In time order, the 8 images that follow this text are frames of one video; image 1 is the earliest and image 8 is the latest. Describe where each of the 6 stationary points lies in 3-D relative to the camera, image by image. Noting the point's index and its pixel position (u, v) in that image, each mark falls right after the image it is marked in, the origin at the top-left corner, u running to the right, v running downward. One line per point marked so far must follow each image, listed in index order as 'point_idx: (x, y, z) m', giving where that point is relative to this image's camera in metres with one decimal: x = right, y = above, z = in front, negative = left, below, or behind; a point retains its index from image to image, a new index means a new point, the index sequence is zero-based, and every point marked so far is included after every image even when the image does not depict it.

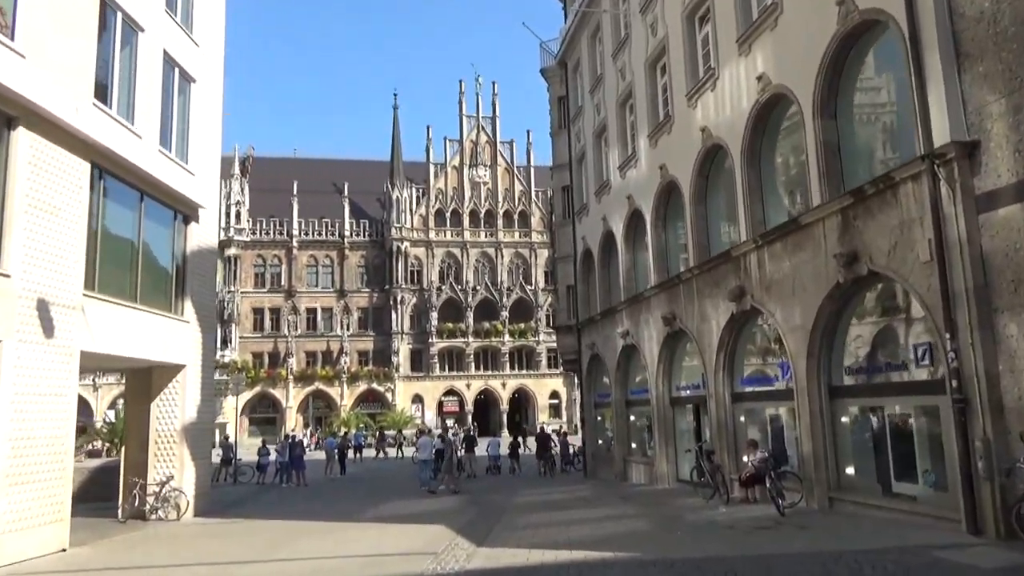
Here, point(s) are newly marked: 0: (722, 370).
0: (+4.8, -1.9, +17.7) m
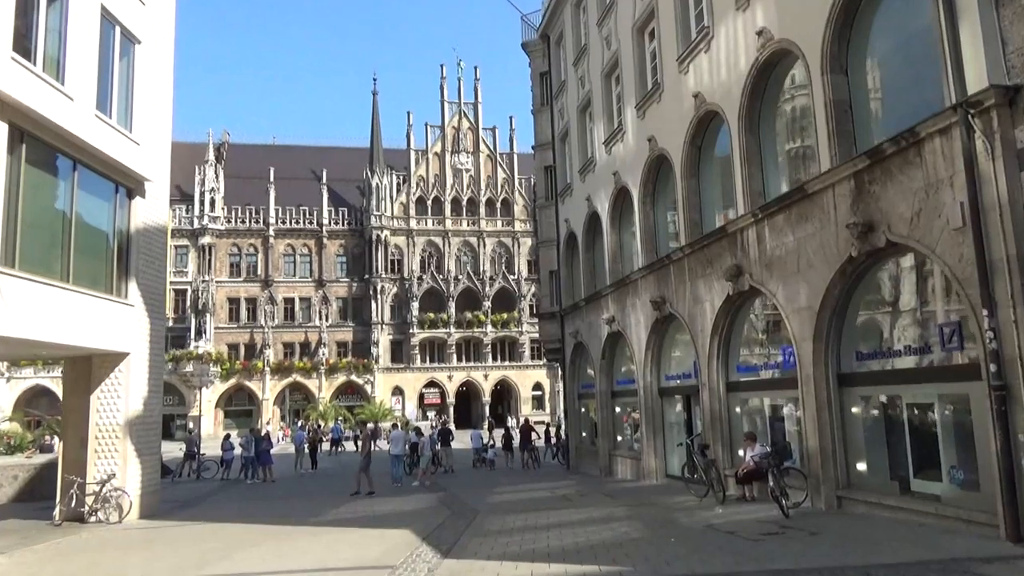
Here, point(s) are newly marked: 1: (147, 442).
0: (+4.3, -1.5, +16.3) m
1: (-8.2, -3.5, +17.4) m
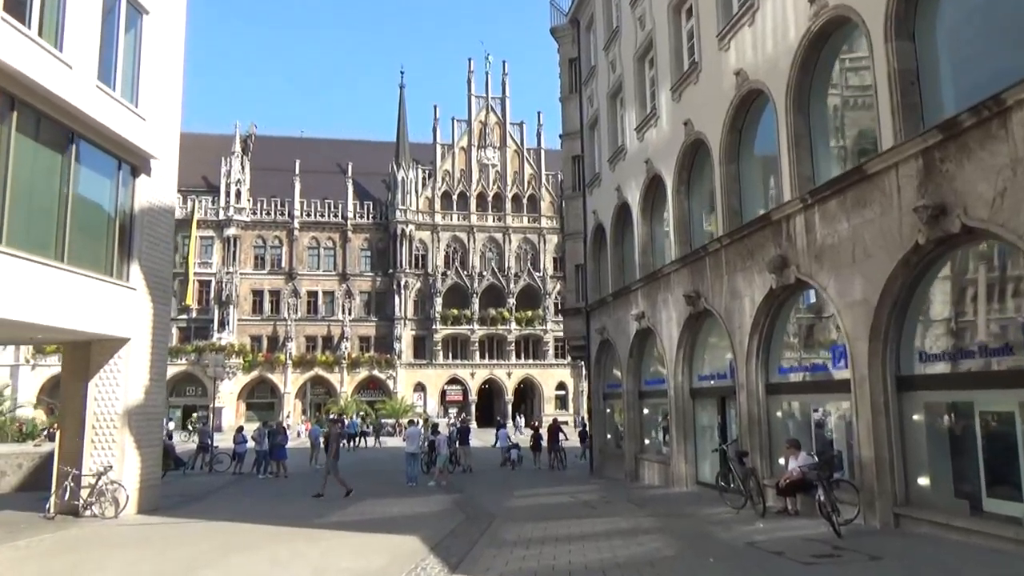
0: (+4.7, -1.3, +15.0) m
1: (-7.8, -3.1, +16.5) m
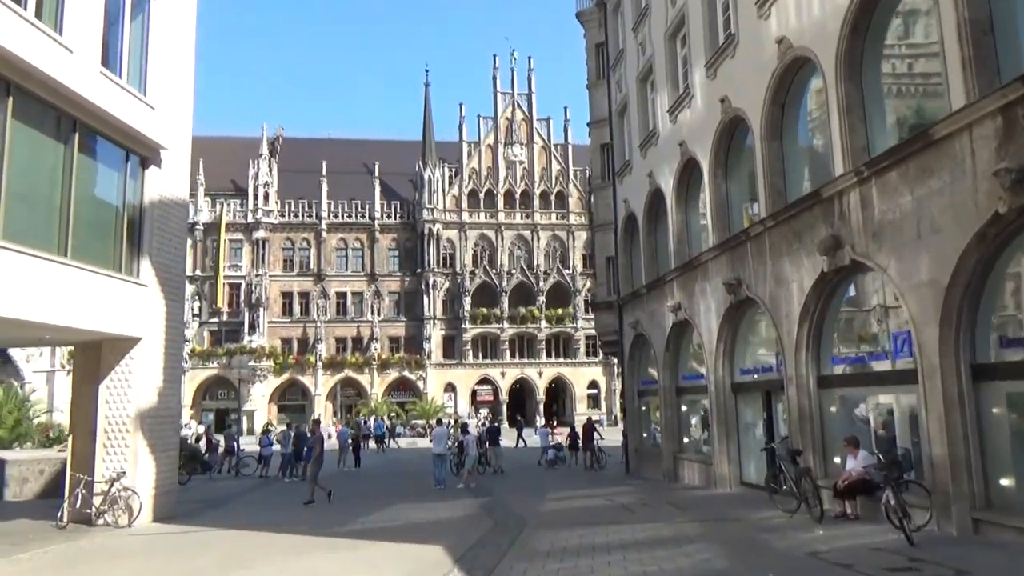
0: (+5.3, -1.1, +13.8) m
1: (-7.2, -3.0, +15.8) m
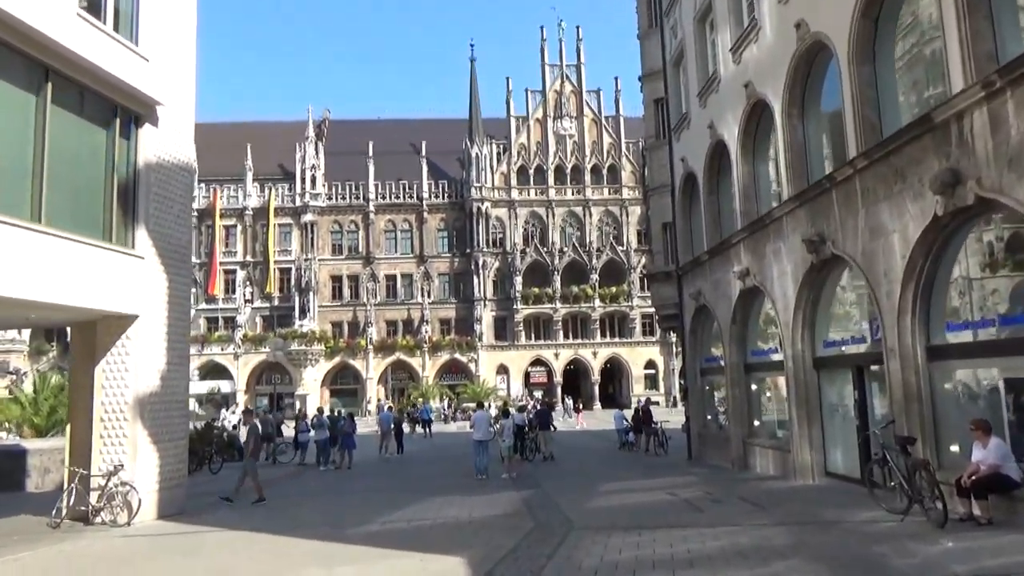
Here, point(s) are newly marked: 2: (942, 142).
0: (+5.8, -0.3, +11.3) m
1: (-6.3, -2.5, +14.2) m
2: (+5.7, +2.0, +10.3) m
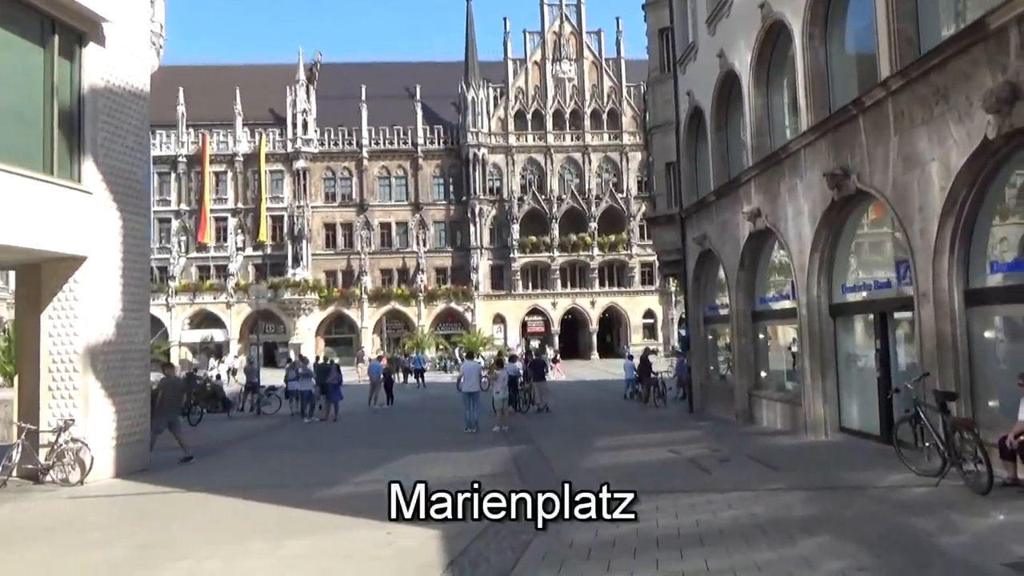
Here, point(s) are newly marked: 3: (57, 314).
0: (+5.7, +0.5, +10.0) m
1: (-6.5, -1.5, +13.0) m
2: (+5.6, +2.7, +8.9) m
3: (-7.2, -0.4, +12.3) m
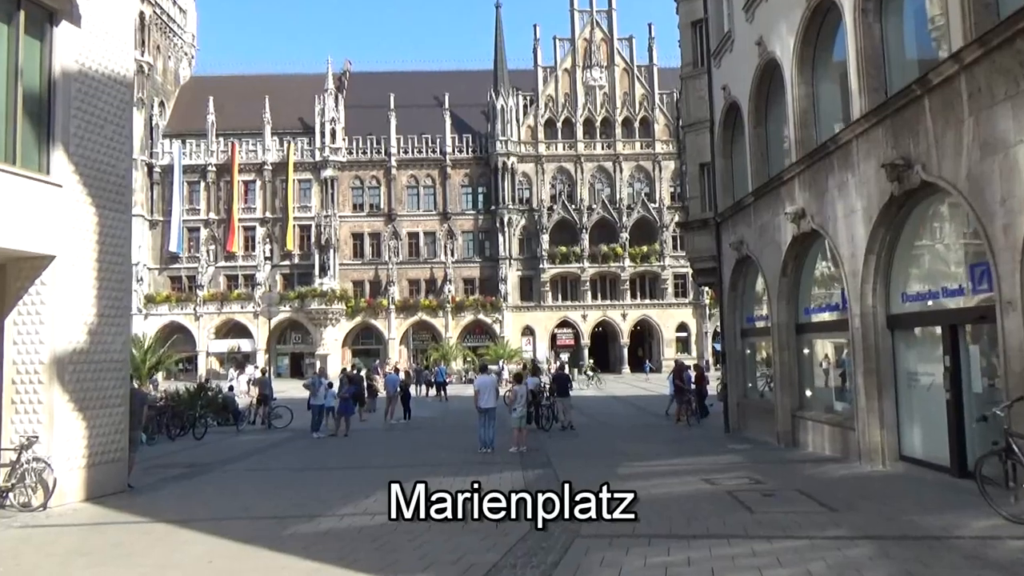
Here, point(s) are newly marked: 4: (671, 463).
0: (+5.7, +0.4, +8.4) m
1: (-6.3, -1.5, +11.8) m
2: (+5.6, +2.7, +7.3) m
3: (-7.0, -0.4, +11.1) m
4: (+2.8, -3.1, +13.7) m
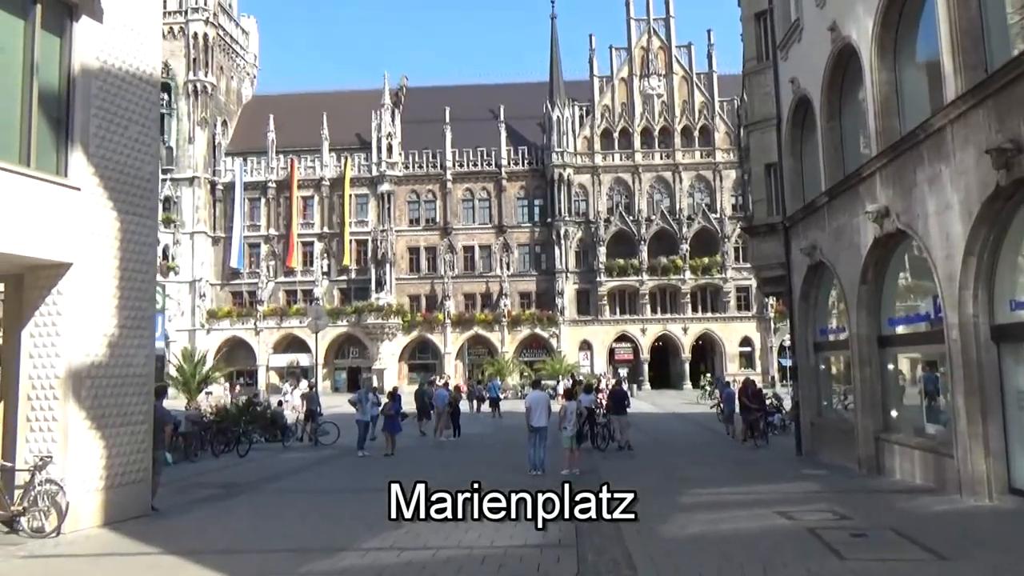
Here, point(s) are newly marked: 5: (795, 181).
0: (+6.1, +0.4, +6.8) m
1: (-5.7, -1.7, +11.2) m
2: (+5.9, +2.7, +5.8) m
3: (-6.4, -0.5, +10.5) m
4: (+3.6, -3.2, +12.2) m
5: (+6.8, +2.6, +18.7) m
